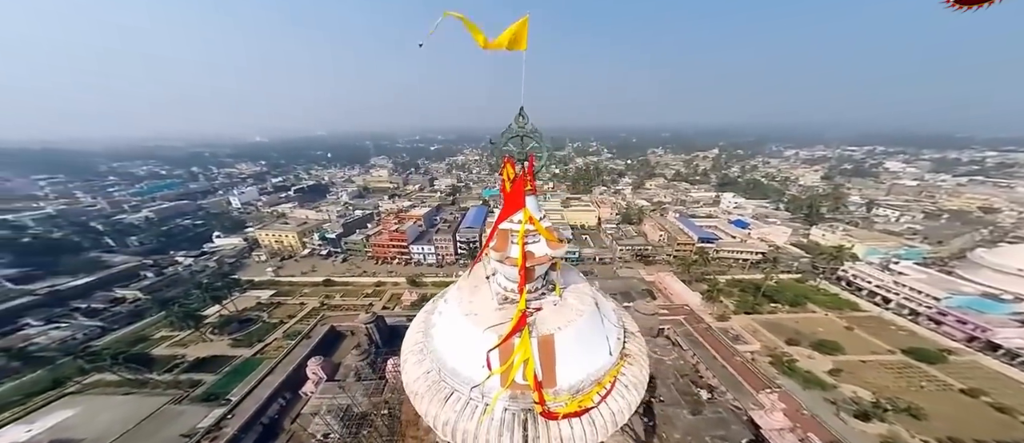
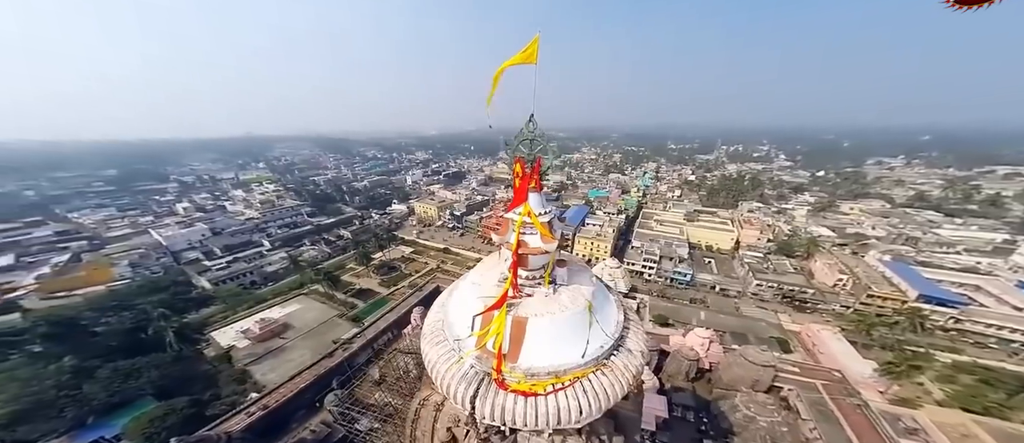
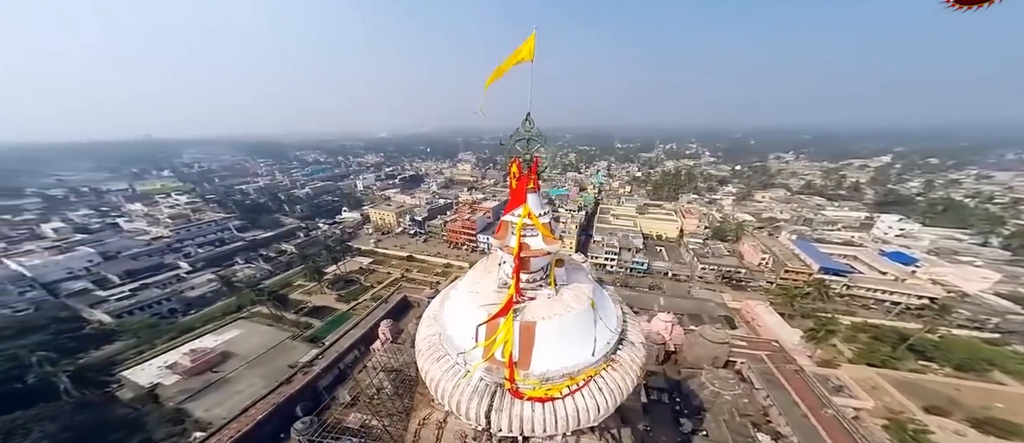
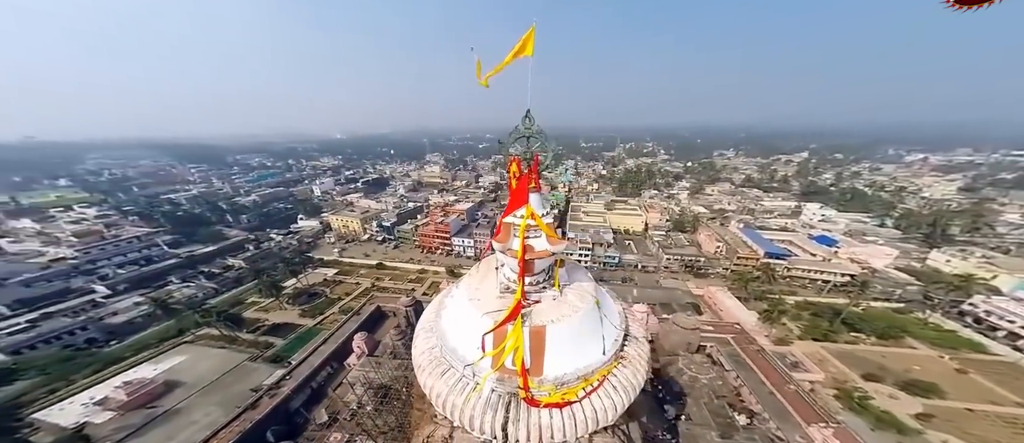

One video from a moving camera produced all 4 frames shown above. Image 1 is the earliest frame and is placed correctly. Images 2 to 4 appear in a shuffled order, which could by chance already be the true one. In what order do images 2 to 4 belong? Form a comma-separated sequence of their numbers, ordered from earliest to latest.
4, 3, 2
